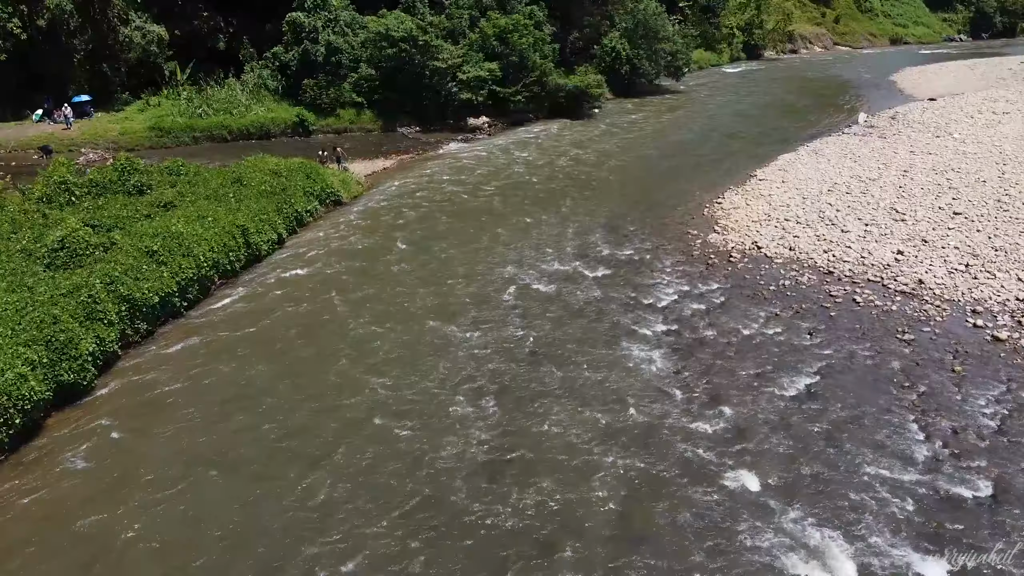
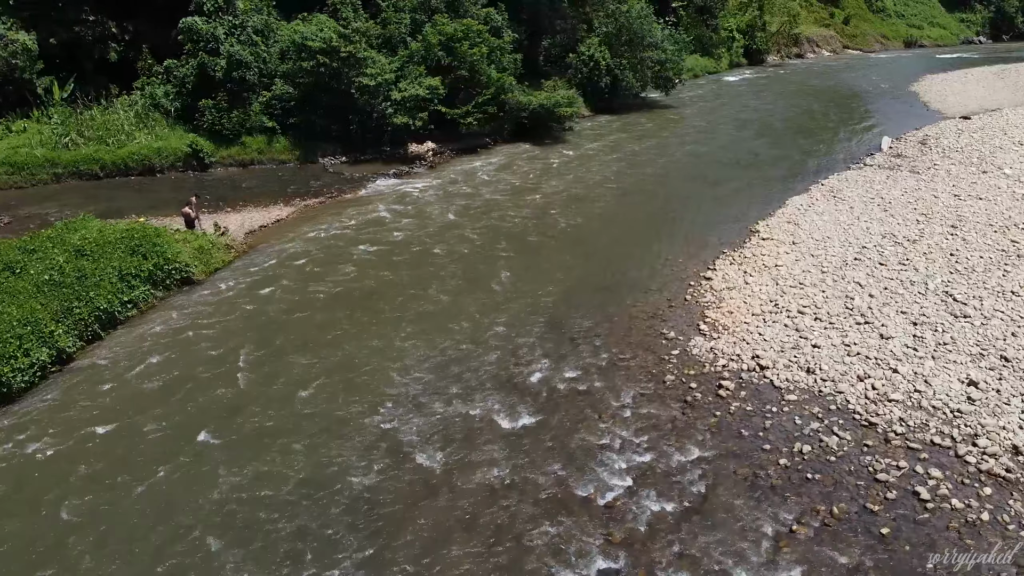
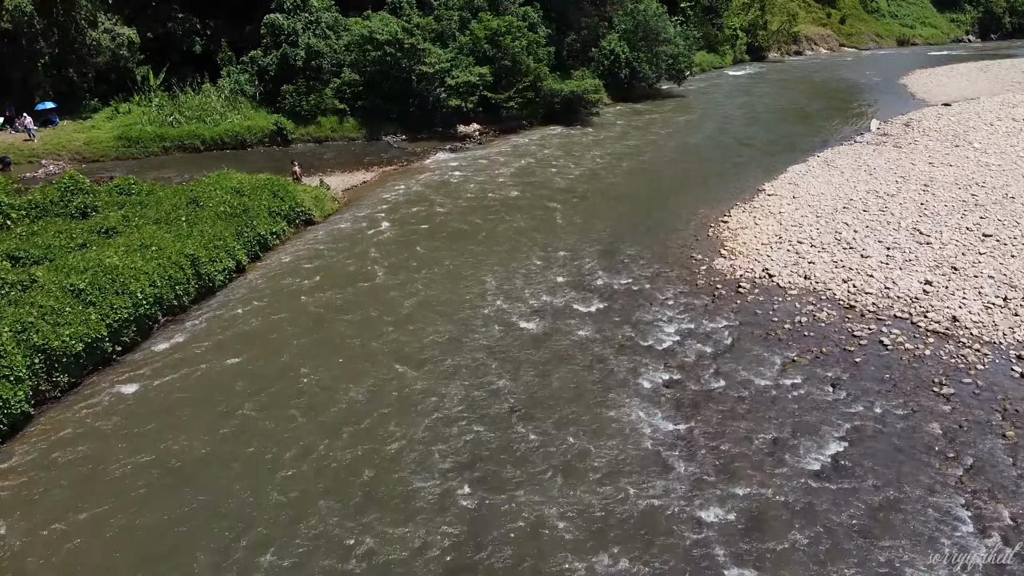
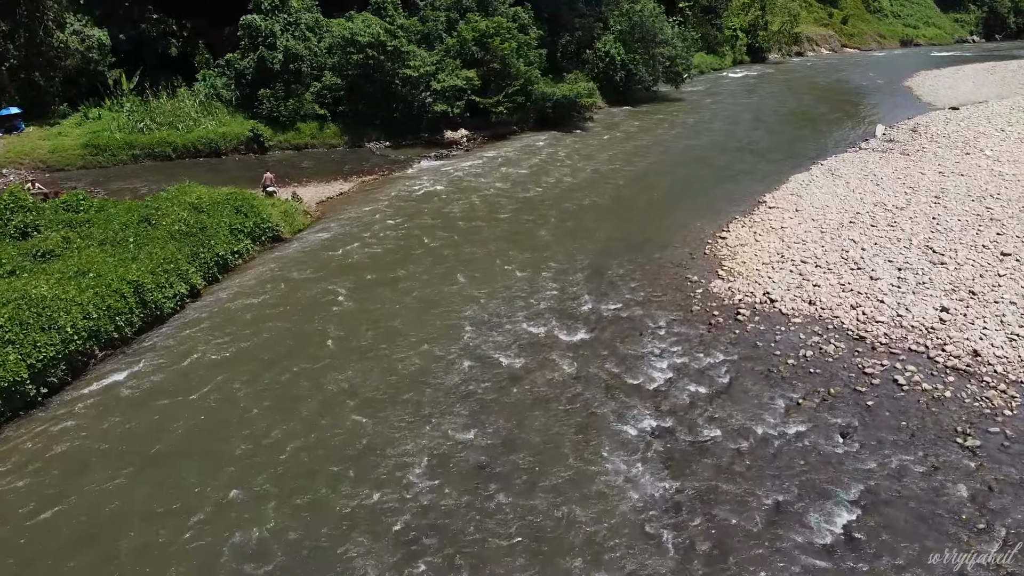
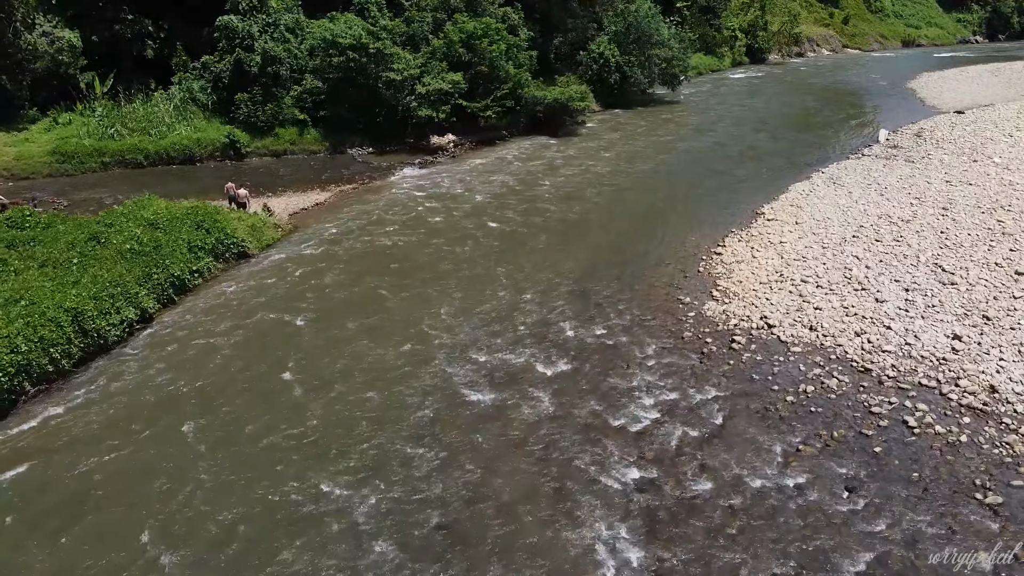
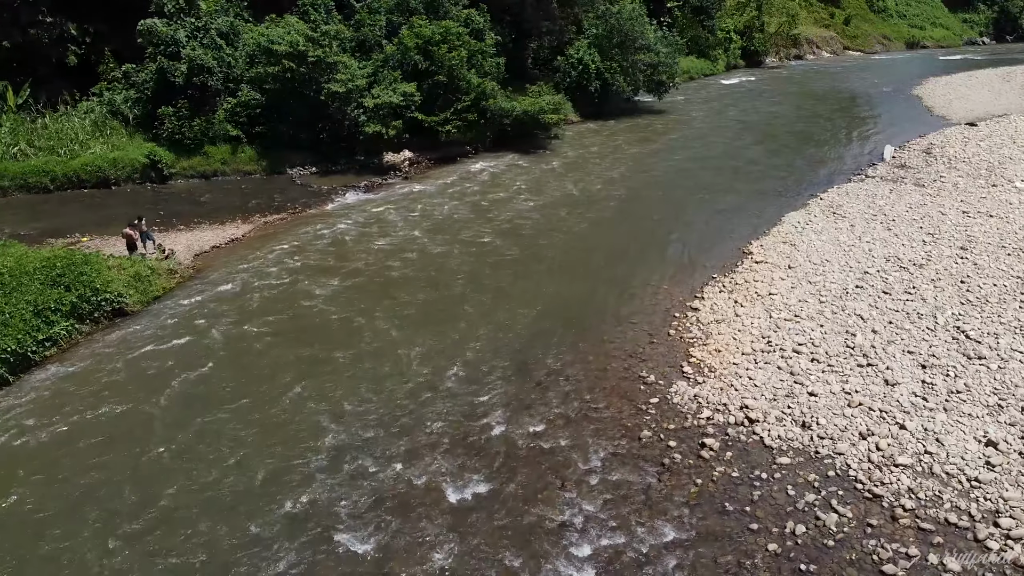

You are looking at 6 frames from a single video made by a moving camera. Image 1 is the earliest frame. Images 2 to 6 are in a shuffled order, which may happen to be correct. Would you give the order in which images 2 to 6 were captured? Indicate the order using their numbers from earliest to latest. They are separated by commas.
3, 4, 5, 2, 6
